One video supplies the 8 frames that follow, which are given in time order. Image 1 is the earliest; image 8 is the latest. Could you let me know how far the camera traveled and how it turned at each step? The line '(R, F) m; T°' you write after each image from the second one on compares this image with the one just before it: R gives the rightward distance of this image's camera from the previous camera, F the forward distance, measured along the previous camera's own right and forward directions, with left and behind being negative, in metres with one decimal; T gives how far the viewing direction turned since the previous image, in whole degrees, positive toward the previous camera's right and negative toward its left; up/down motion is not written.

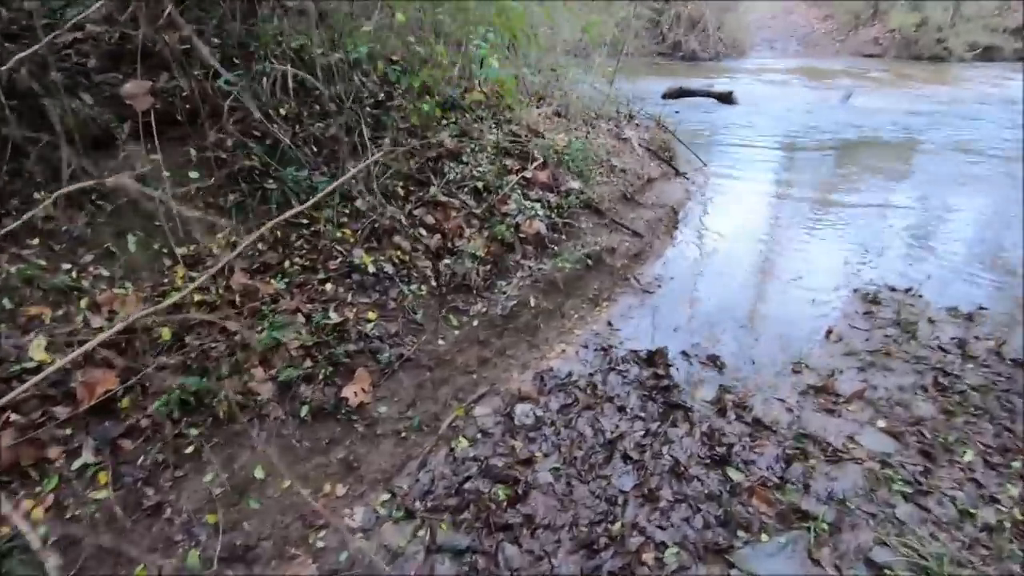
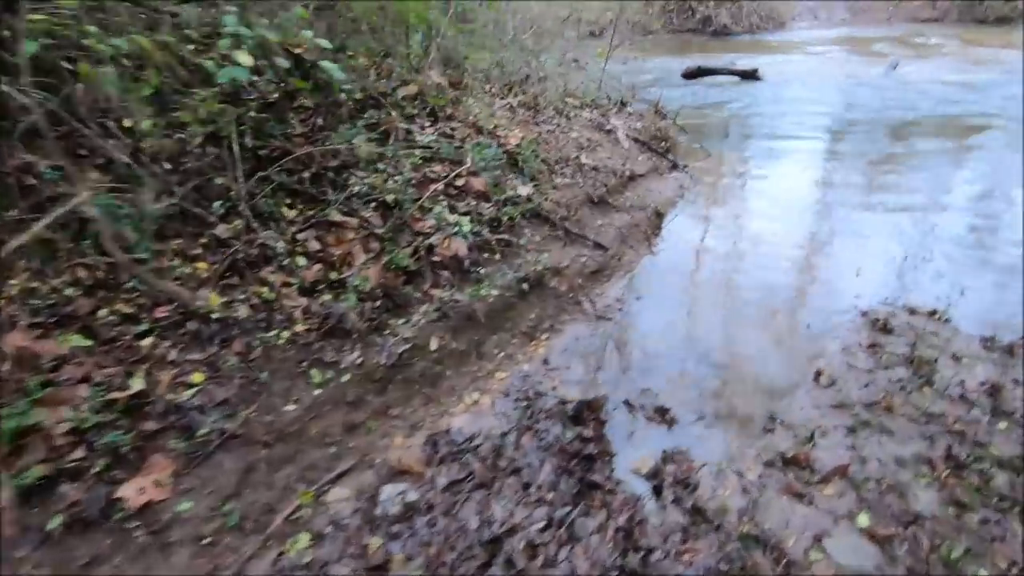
(+1.0, +0.8) m; -4°
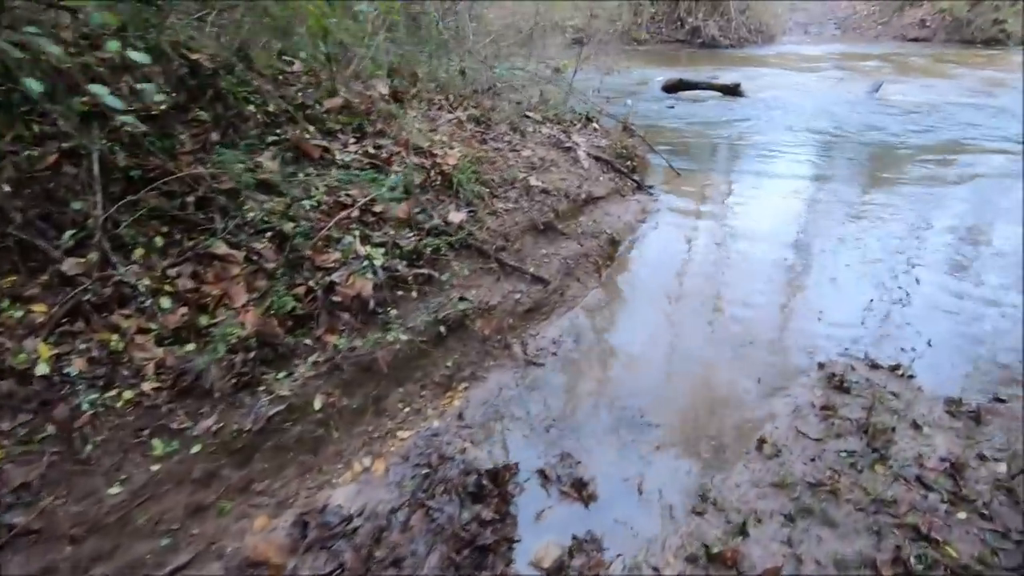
(+0.5, +0.5) m; +1°
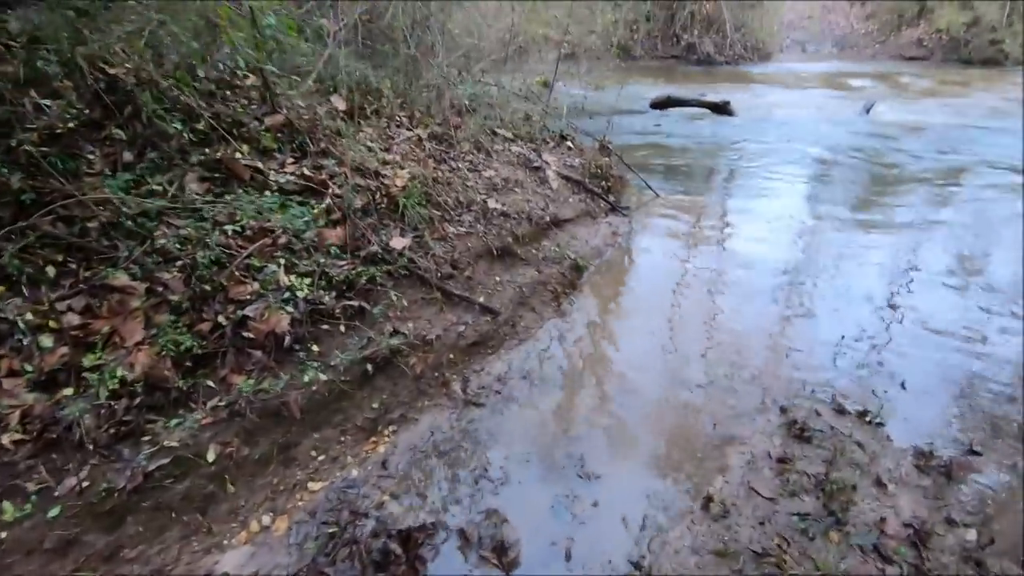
(+0.4, +0.3) m; 0°
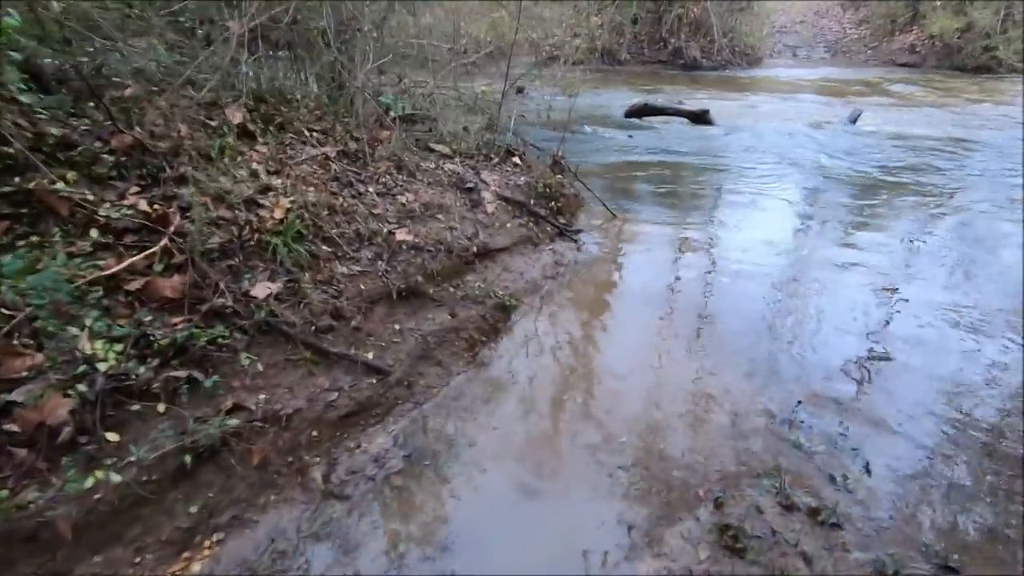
(+0.7, +0.7) m; 0°
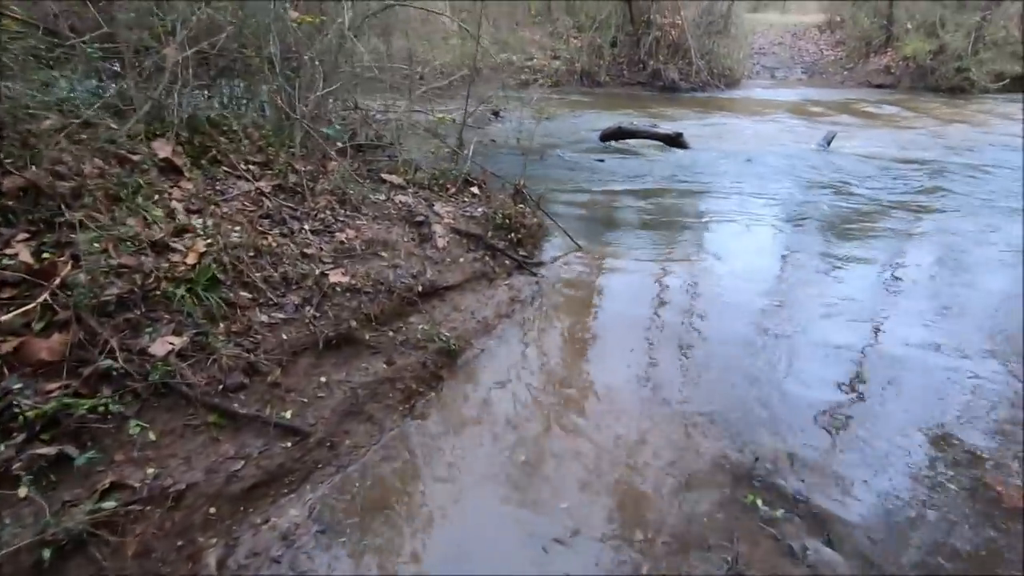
(+0.4, +0.3) m; +1°
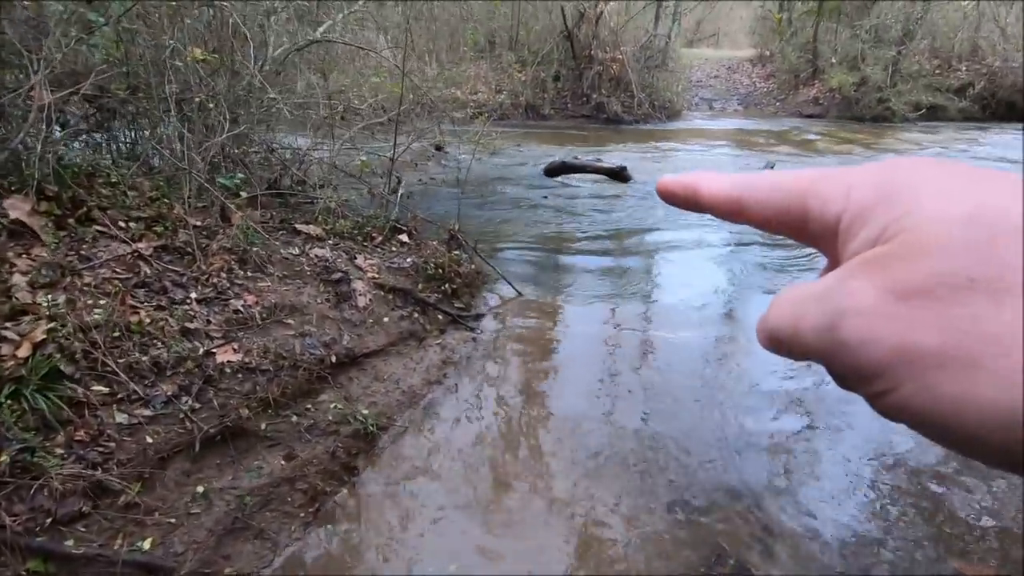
(+0.3, +0.5) m; +5°
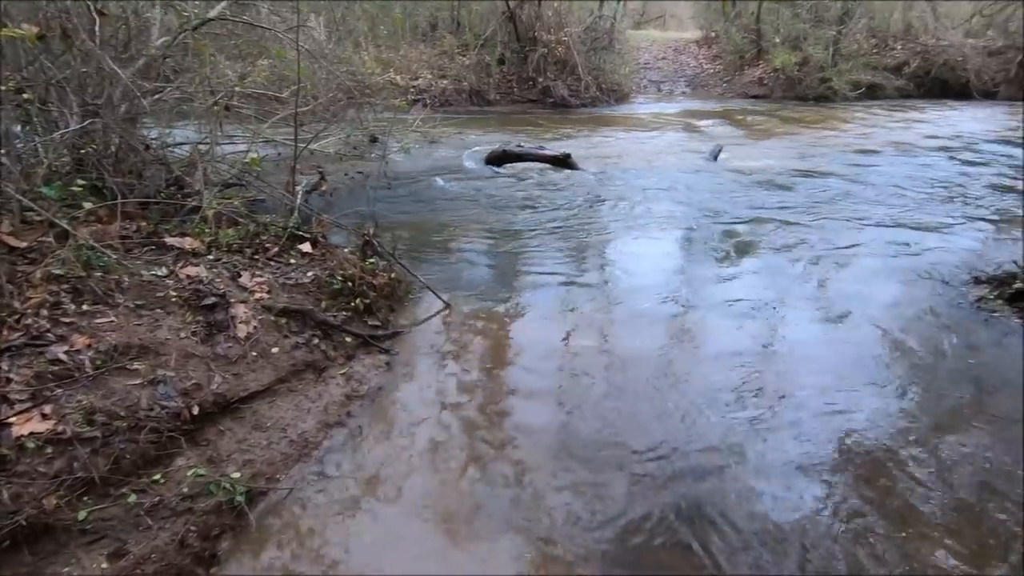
(+0.4, +0.7) m; +4°
